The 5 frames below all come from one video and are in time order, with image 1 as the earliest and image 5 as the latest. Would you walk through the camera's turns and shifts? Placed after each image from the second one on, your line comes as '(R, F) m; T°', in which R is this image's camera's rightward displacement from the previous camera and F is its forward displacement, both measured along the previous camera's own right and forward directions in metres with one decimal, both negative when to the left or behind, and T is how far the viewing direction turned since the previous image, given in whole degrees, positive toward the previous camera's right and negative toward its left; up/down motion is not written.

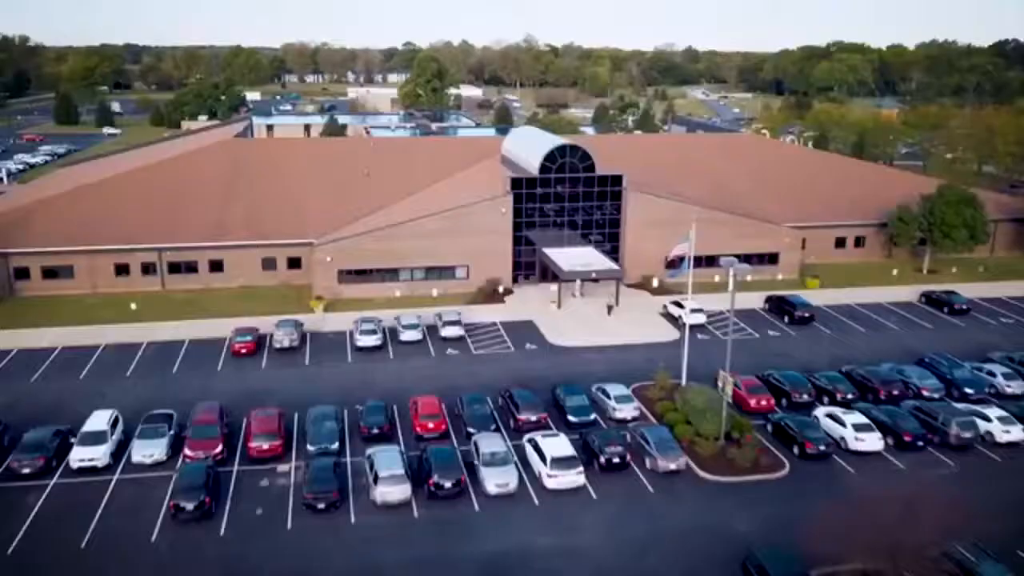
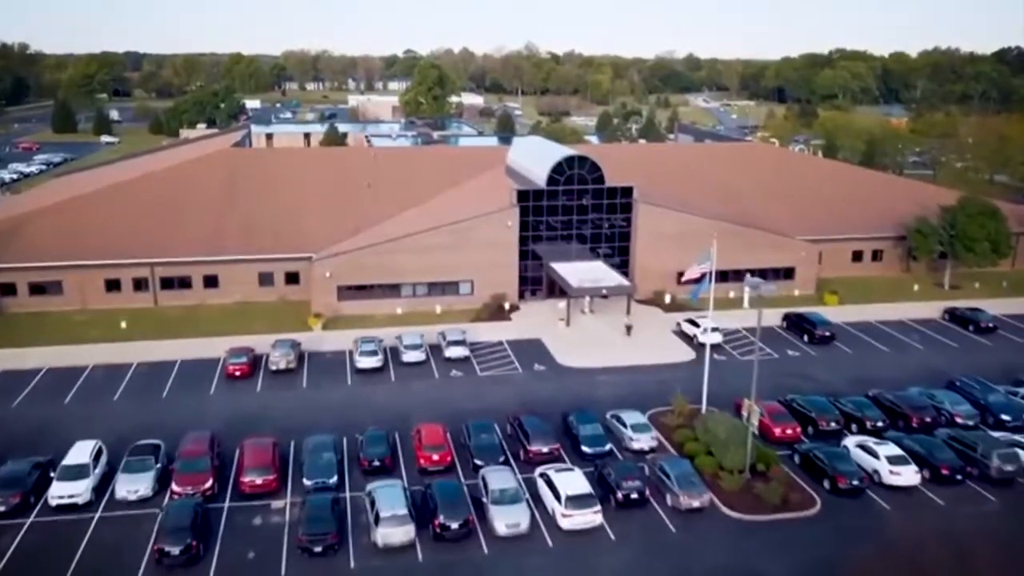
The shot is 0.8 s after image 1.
(-0.2, +1.1) m; 0°
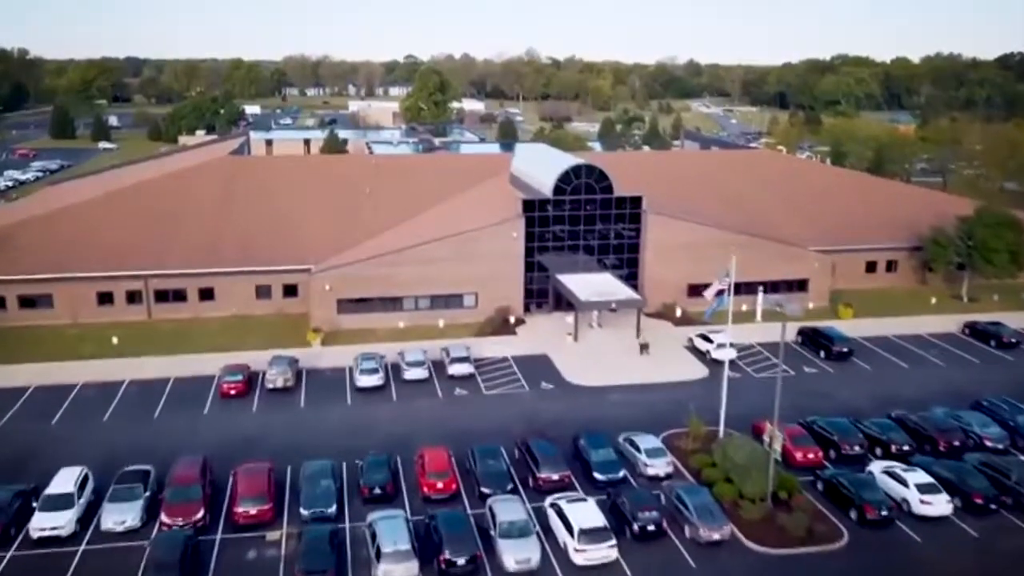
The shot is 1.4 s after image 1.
(-0.1, +0.8) m; 0°
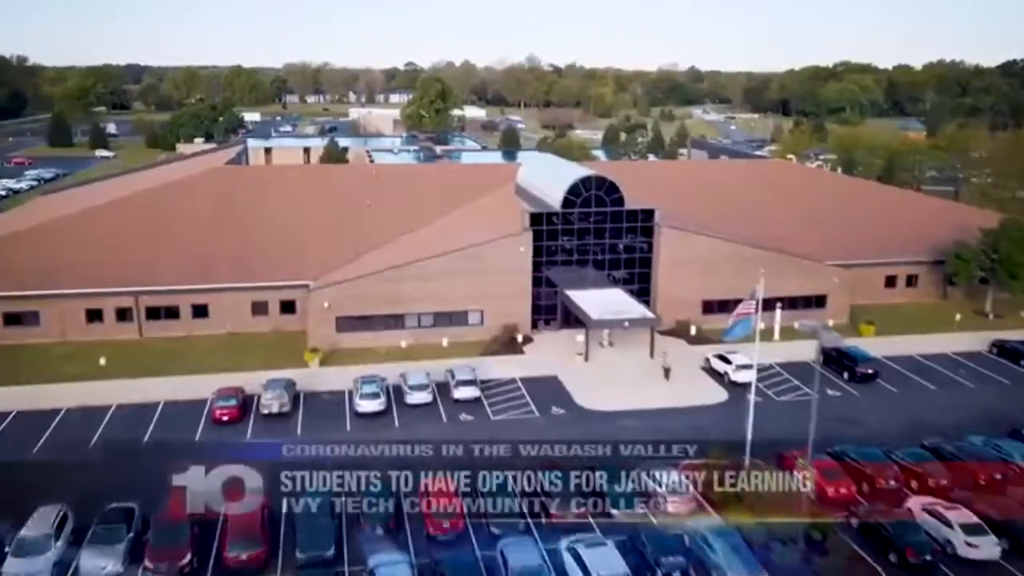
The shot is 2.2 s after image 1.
(-0.2, +1.1) m; 0°
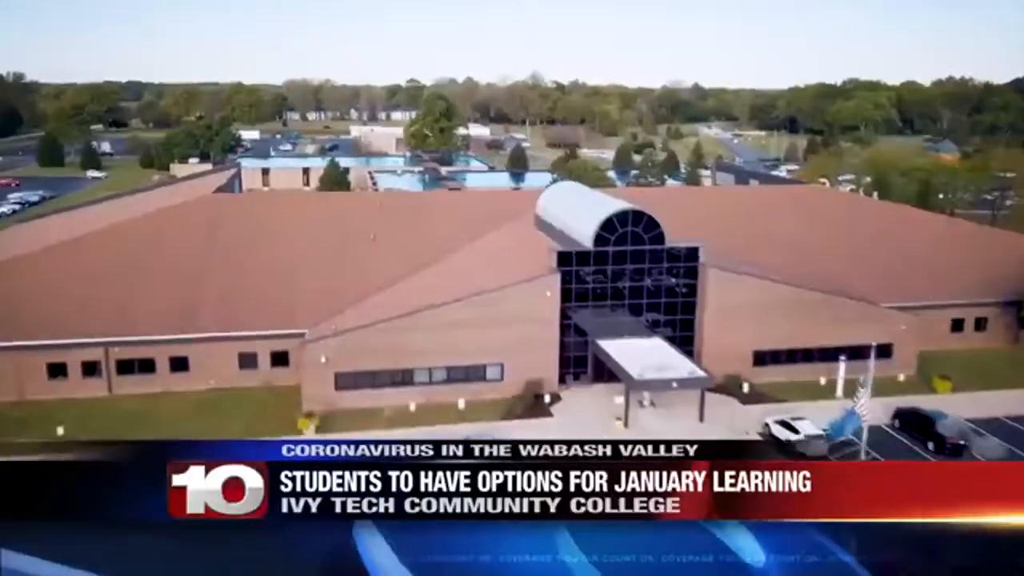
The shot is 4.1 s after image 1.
(-0.6, +3.1) m; 0°
